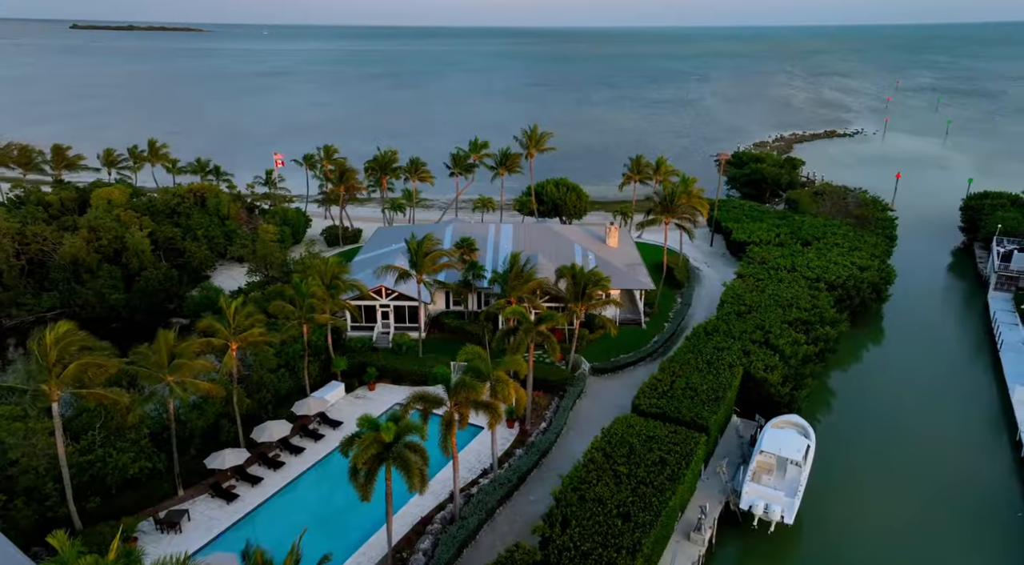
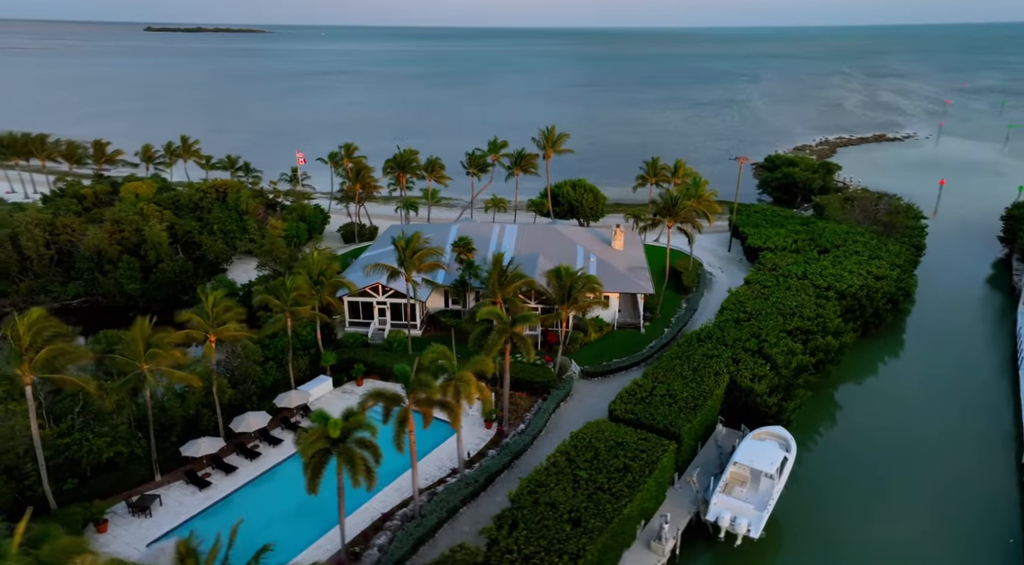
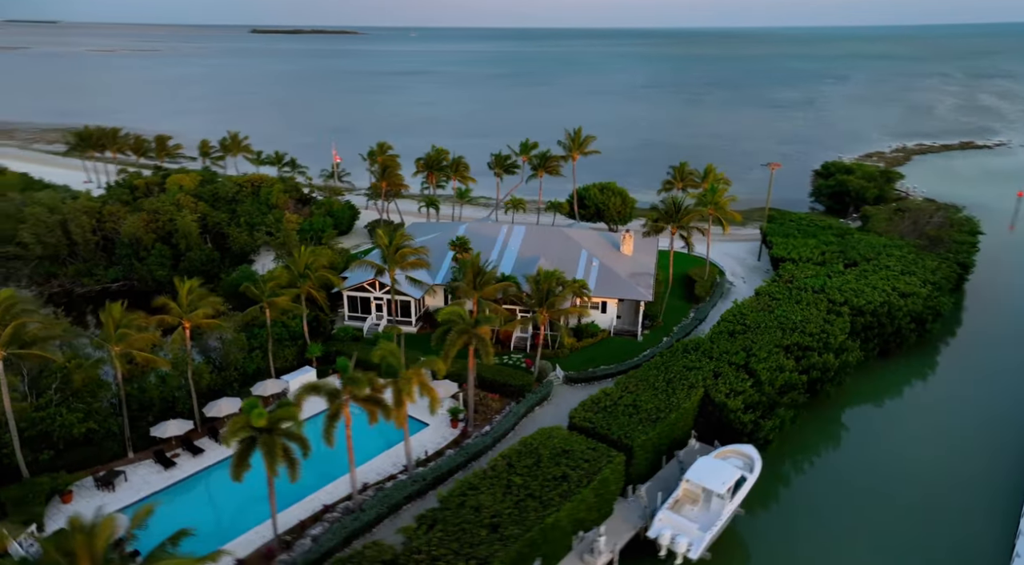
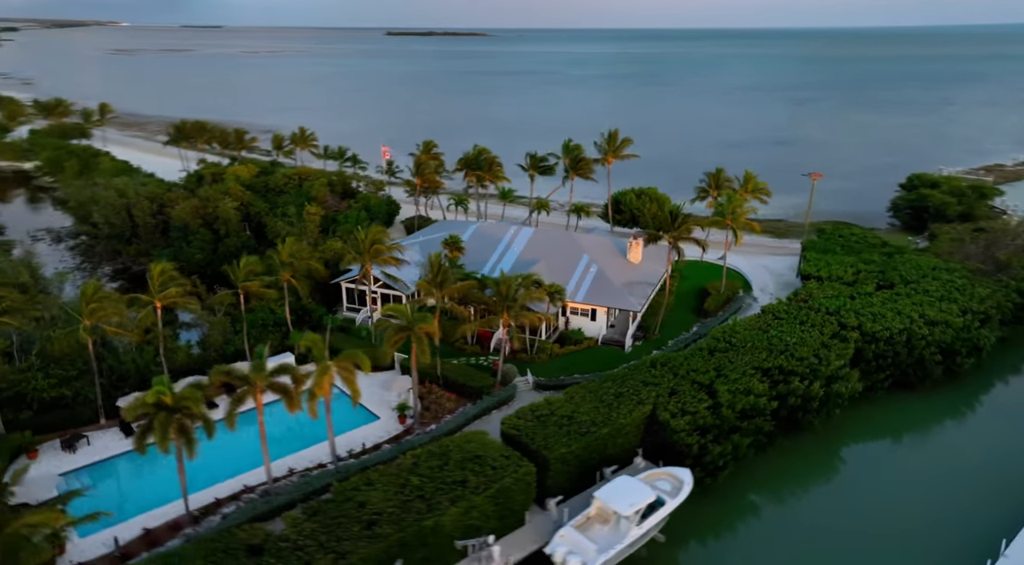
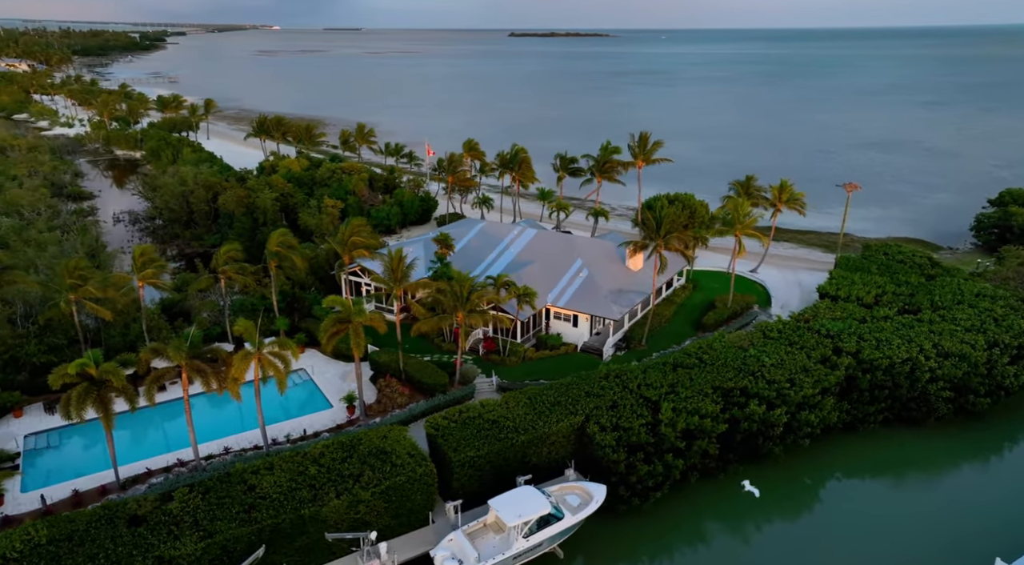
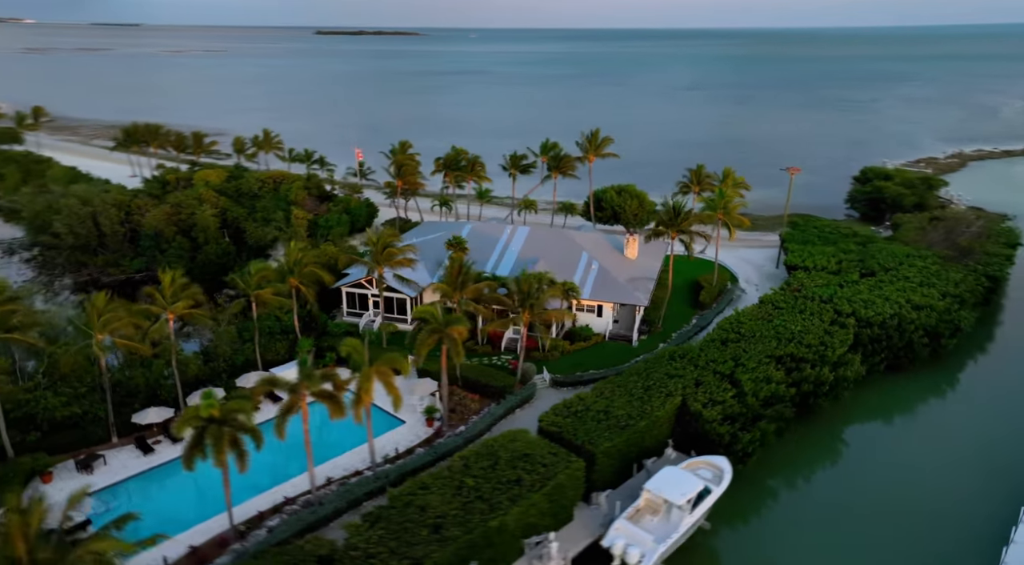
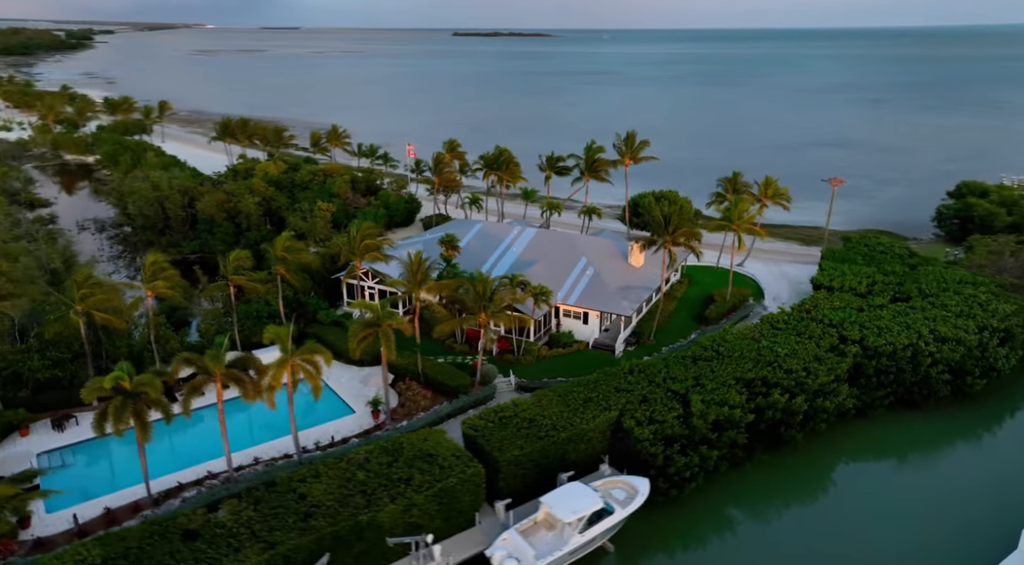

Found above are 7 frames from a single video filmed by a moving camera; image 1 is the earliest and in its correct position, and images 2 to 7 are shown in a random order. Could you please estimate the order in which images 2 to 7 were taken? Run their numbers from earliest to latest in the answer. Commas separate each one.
2, 3, 6, 4, 7, 5
